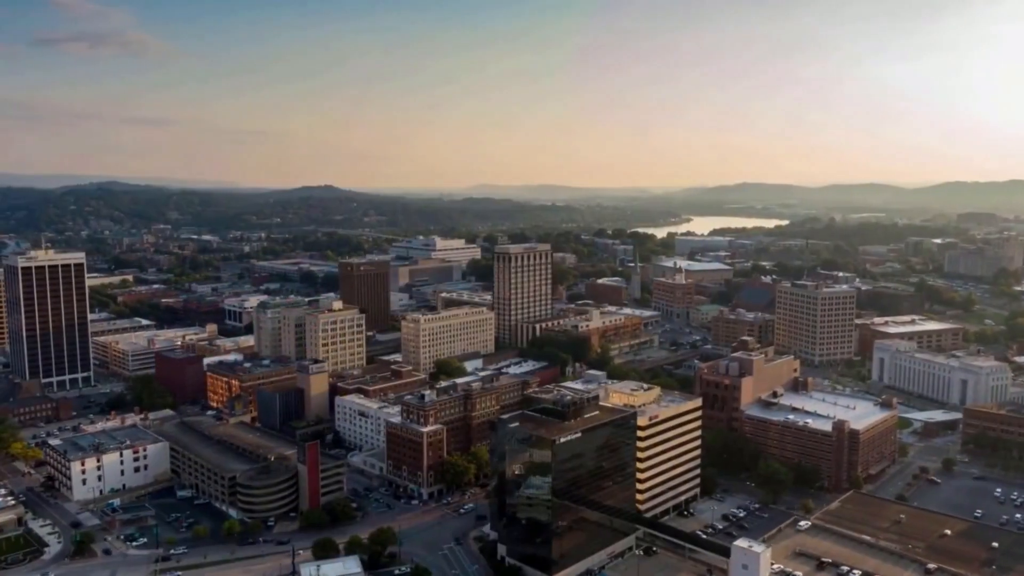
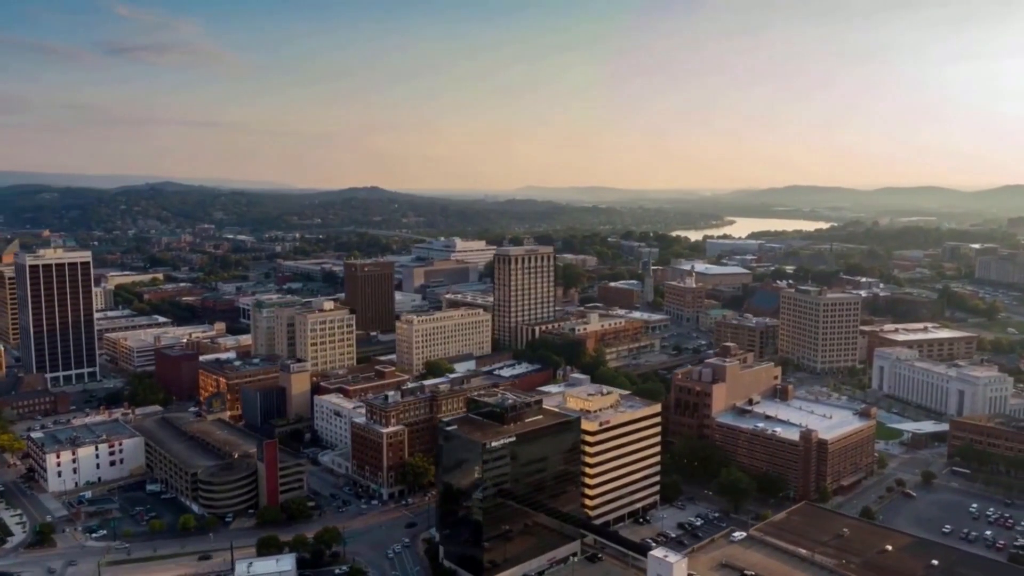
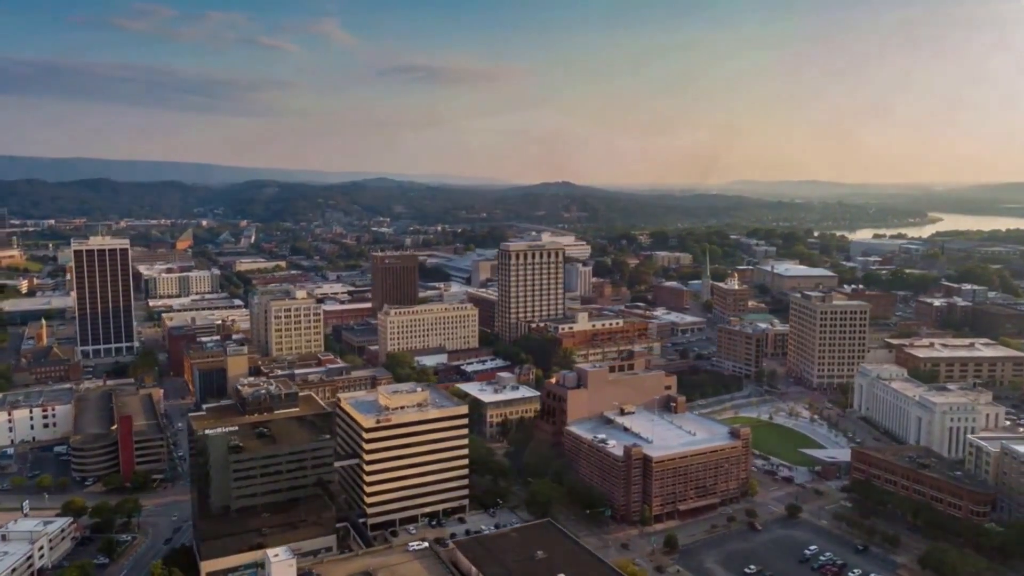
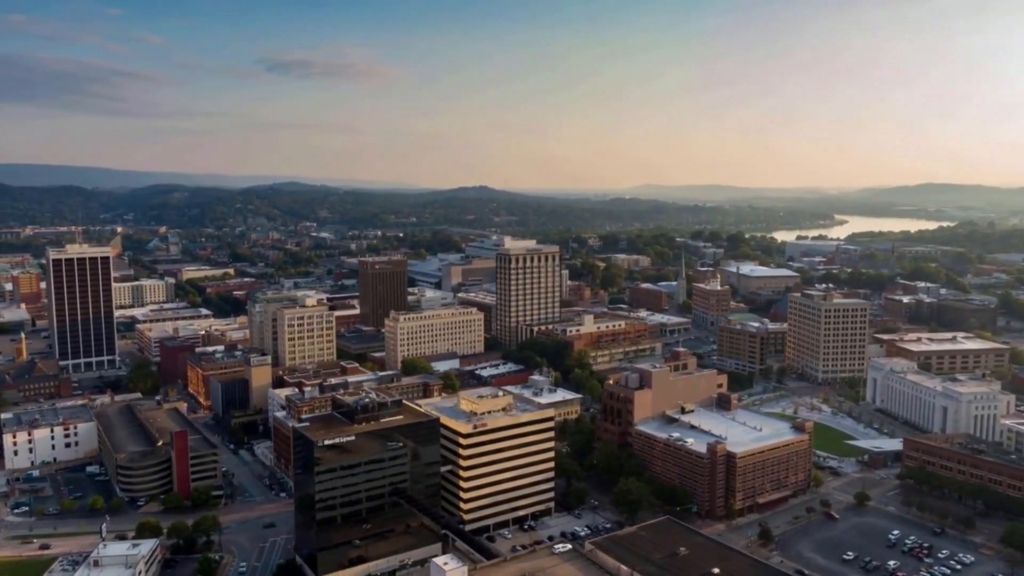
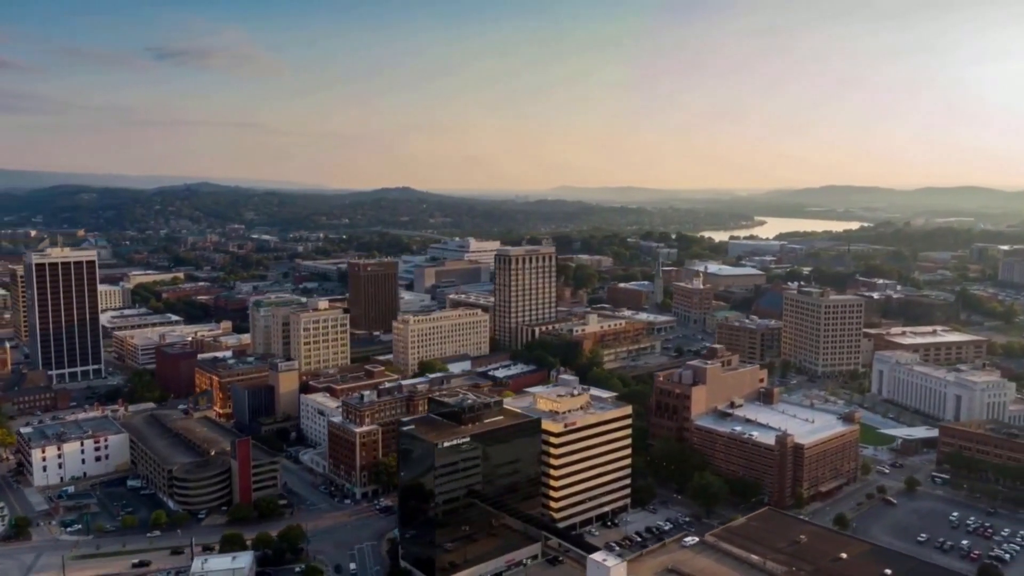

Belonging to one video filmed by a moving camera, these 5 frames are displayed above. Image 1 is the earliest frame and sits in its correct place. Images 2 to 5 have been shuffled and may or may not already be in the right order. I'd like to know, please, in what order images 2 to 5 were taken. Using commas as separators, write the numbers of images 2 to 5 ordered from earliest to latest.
2, 5, 4, 3
